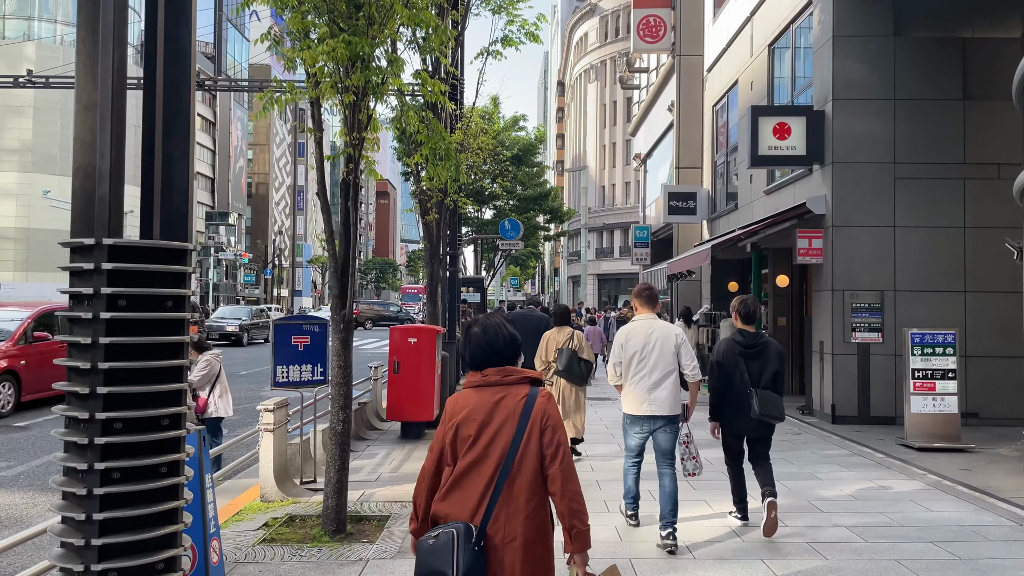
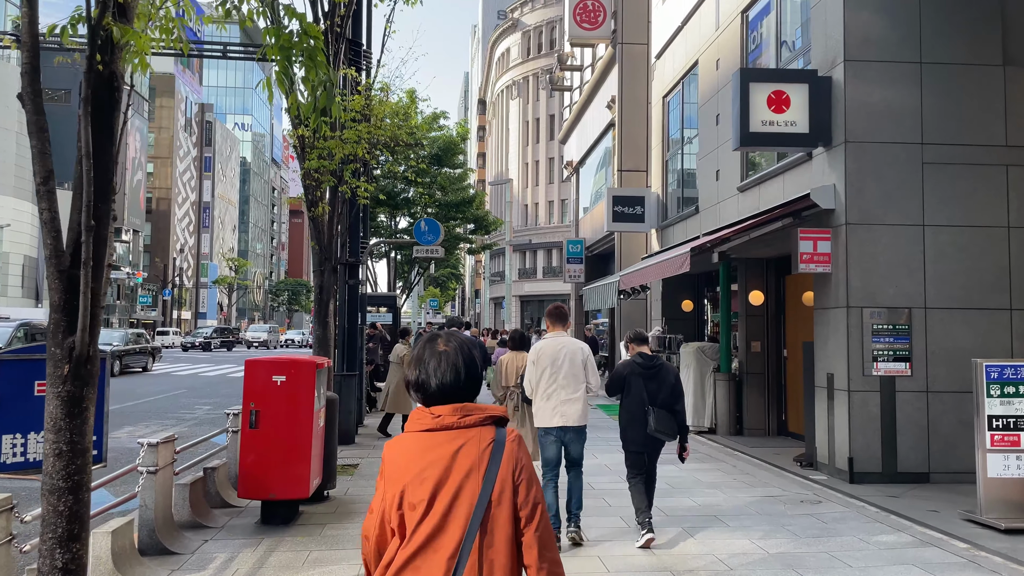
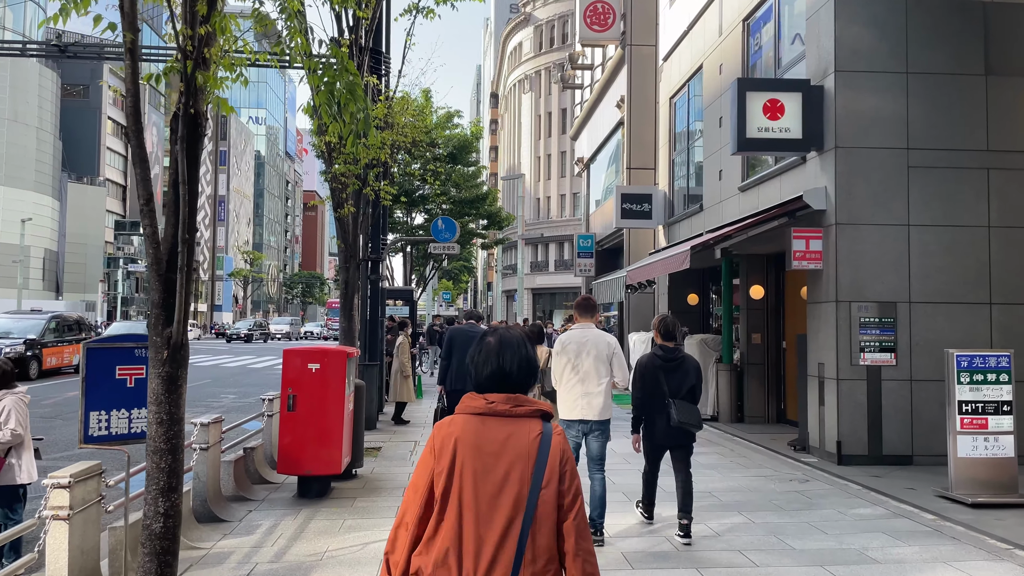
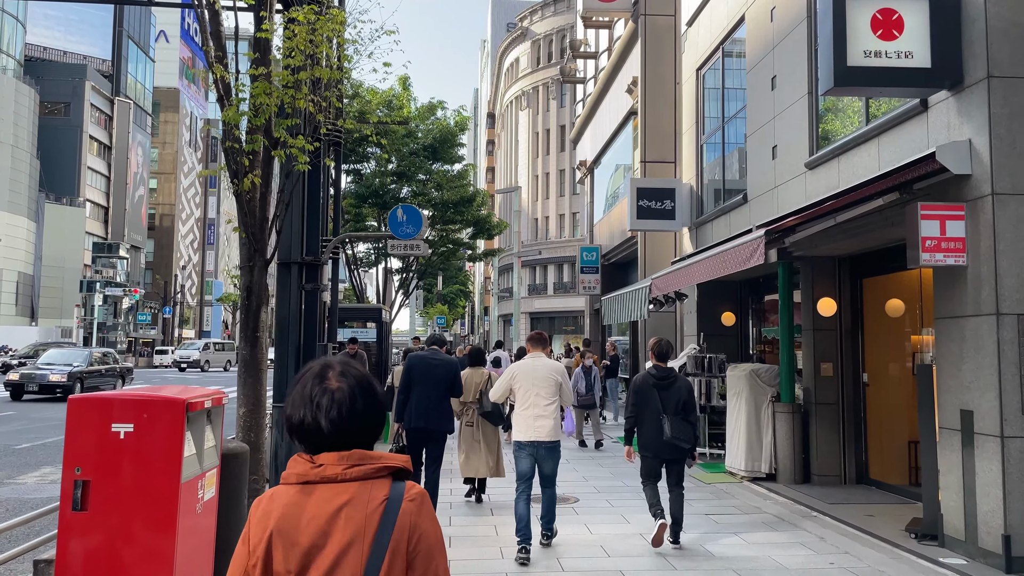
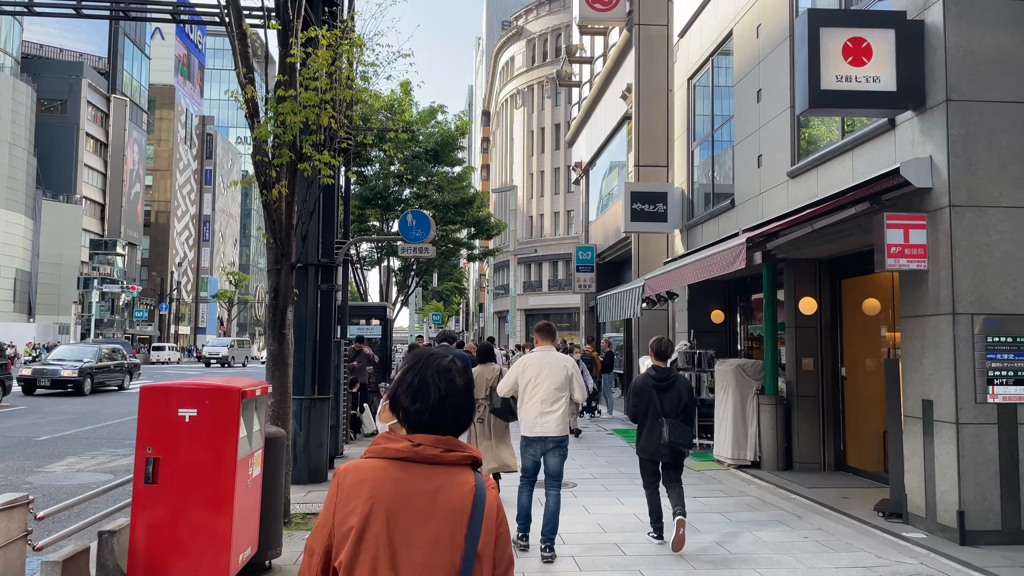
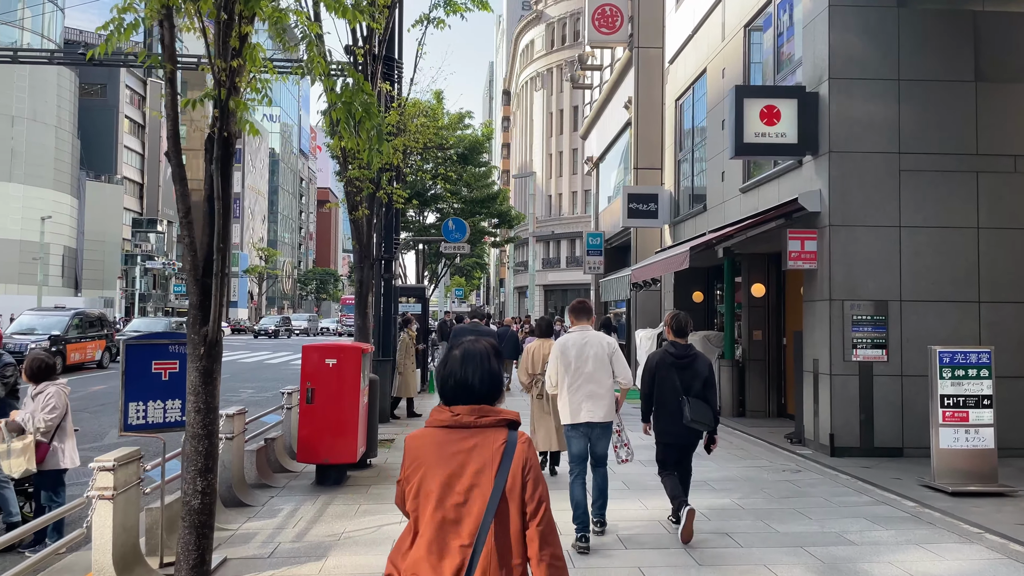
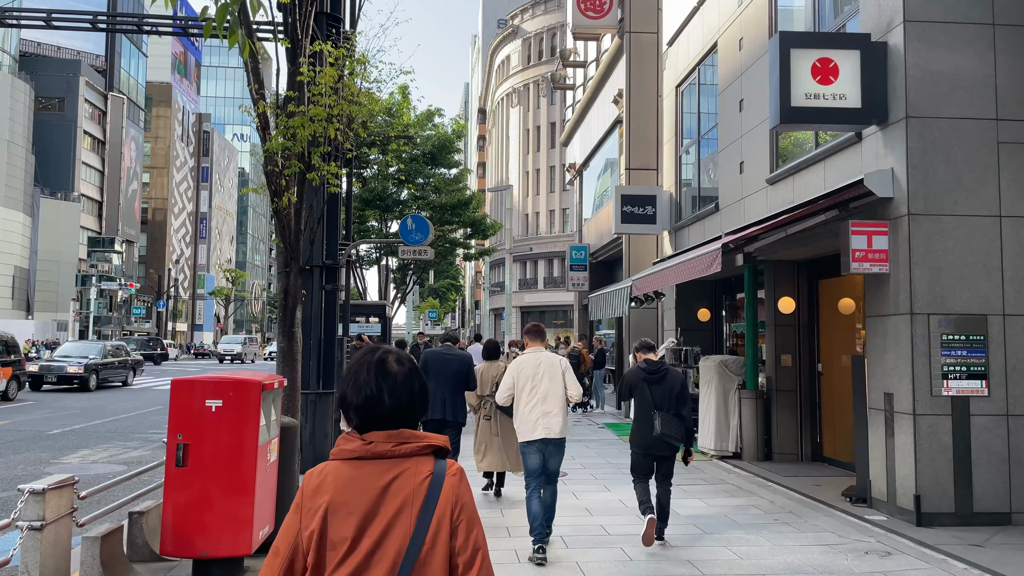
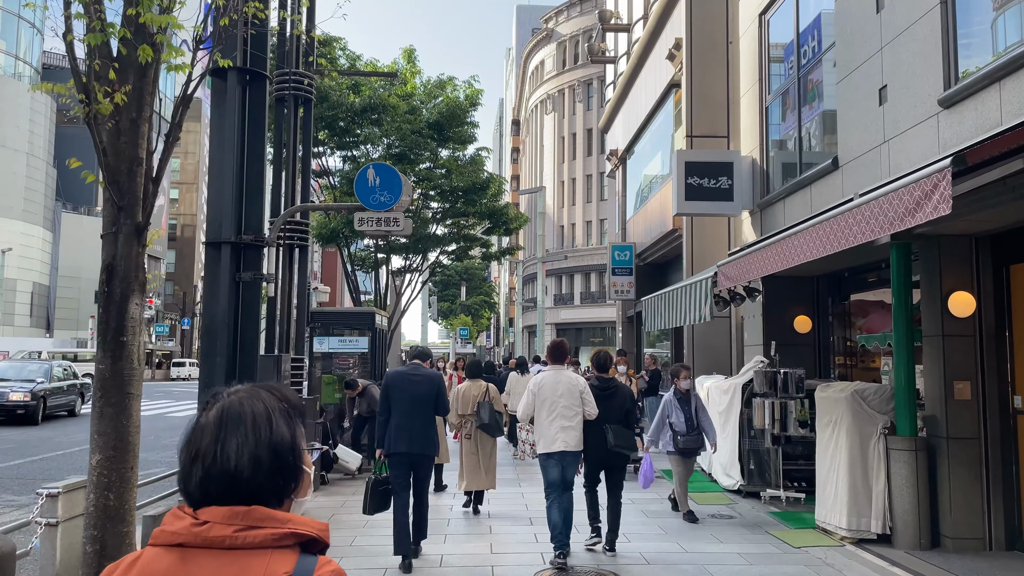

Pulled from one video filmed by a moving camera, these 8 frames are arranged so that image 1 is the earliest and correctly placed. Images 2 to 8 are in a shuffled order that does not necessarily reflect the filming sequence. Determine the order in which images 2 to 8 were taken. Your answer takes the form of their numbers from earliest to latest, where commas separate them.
6, 3, 2, 7, 5, 4, 8
